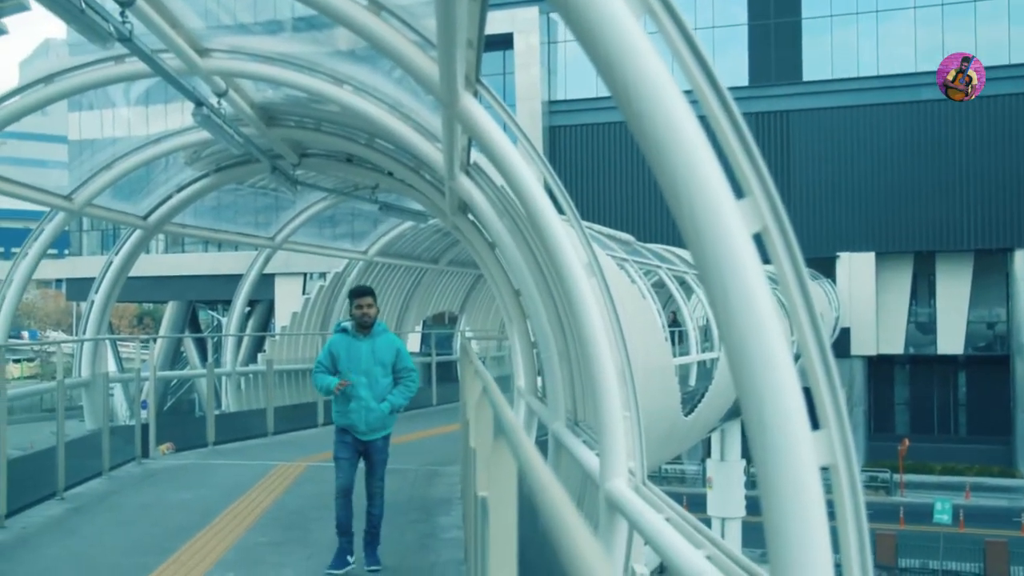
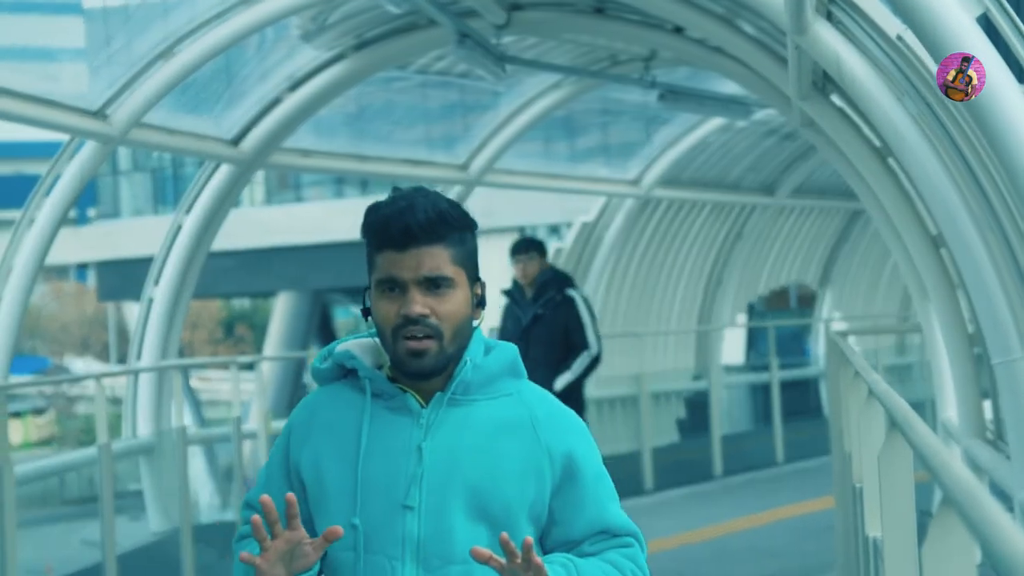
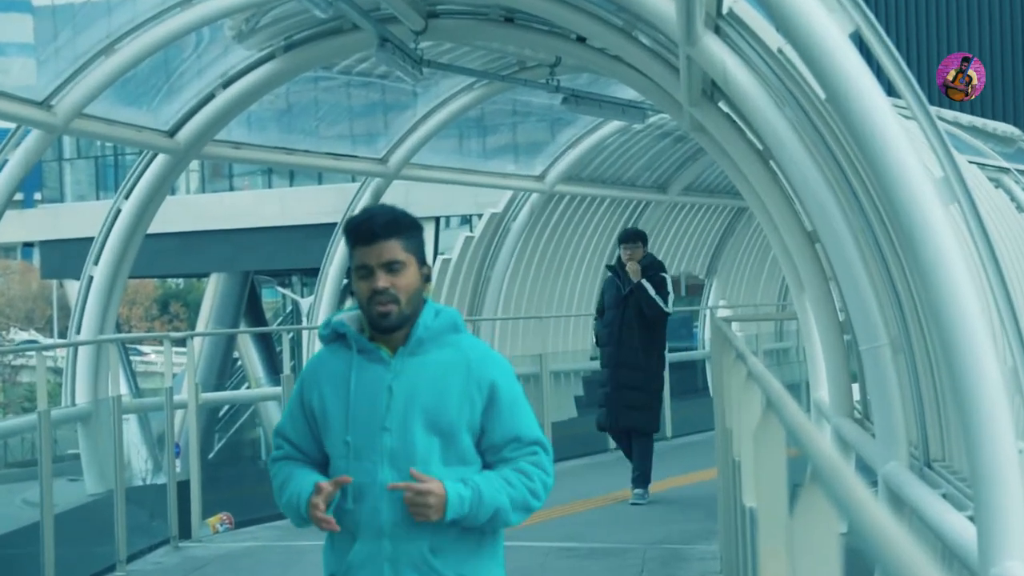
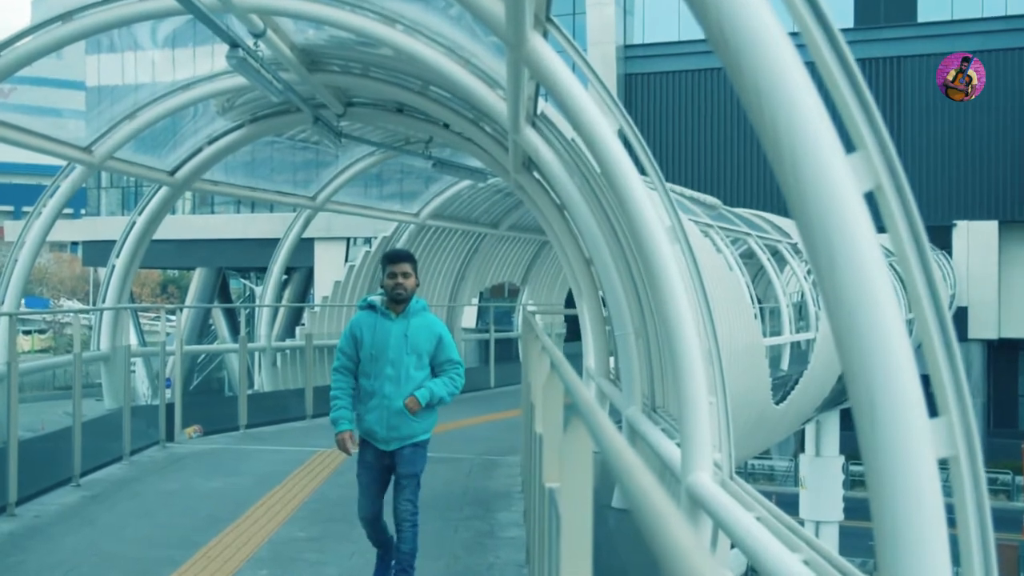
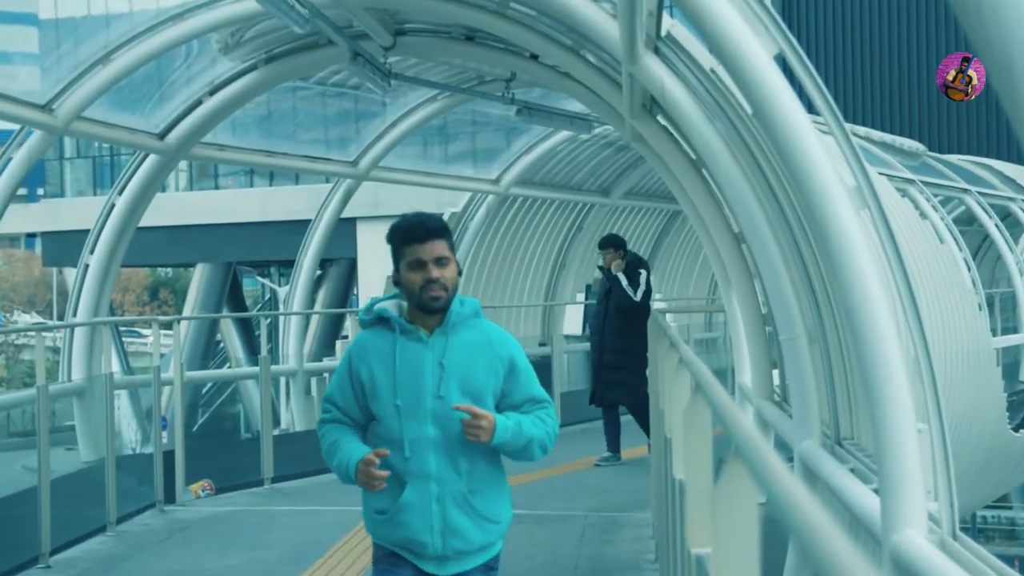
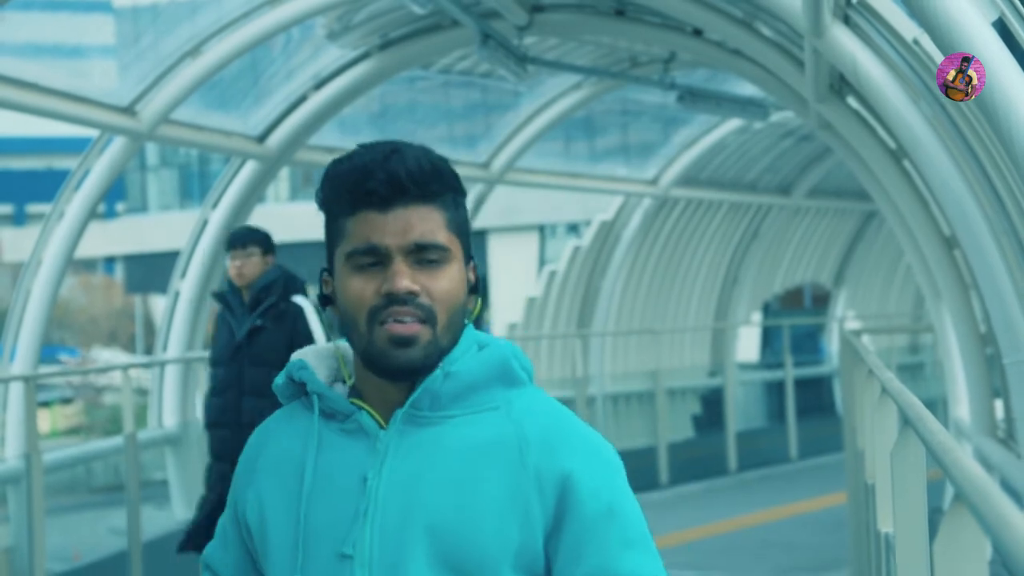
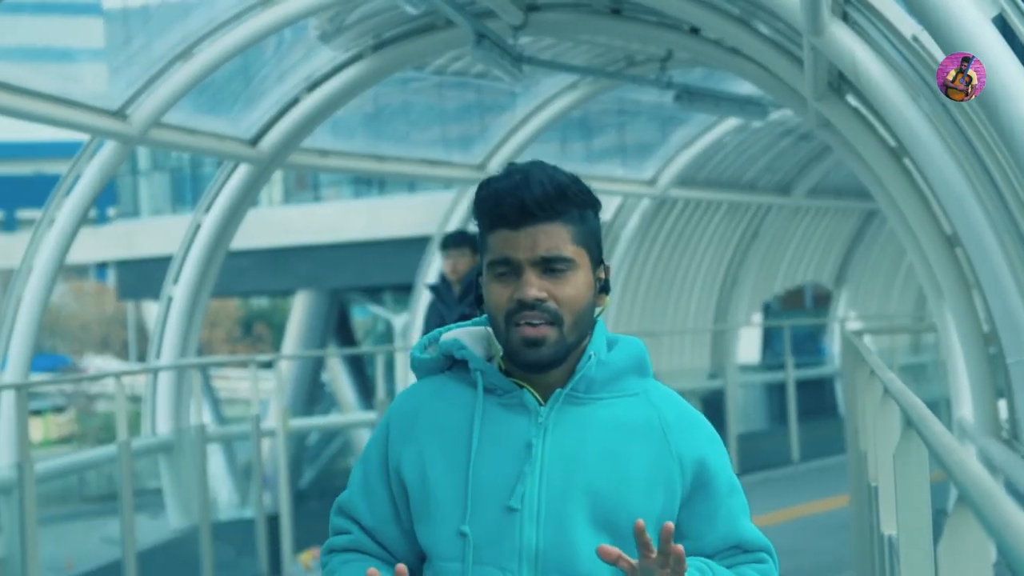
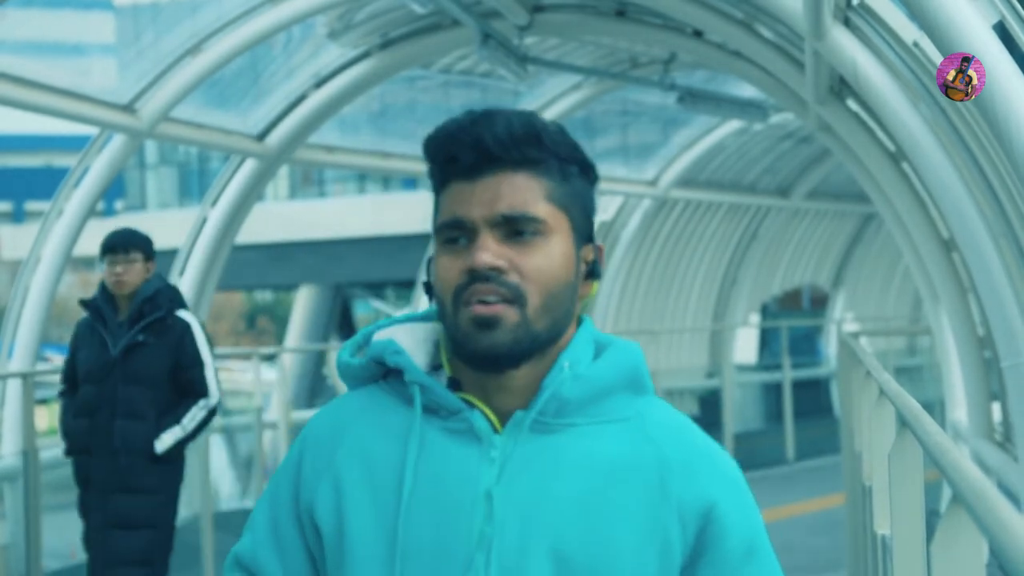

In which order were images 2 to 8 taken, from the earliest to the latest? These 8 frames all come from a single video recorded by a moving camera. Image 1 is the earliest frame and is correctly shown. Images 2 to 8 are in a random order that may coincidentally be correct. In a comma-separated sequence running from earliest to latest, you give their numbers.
4, 5, 3, 2, 7, 6, 8
